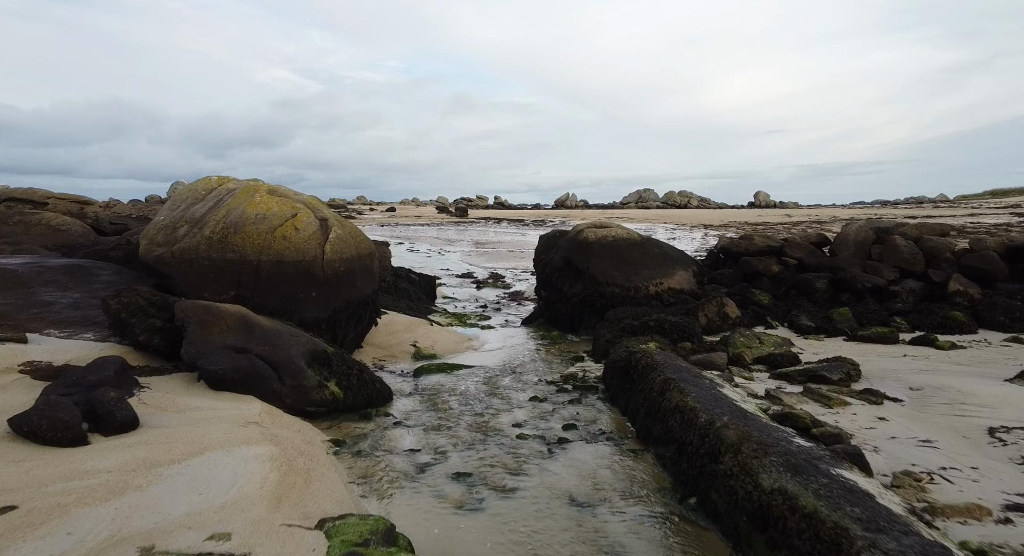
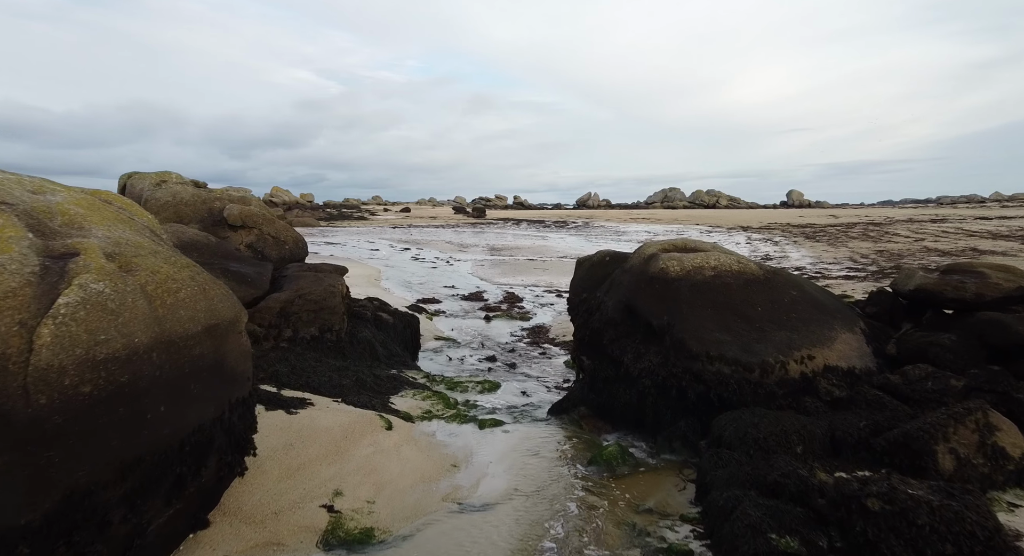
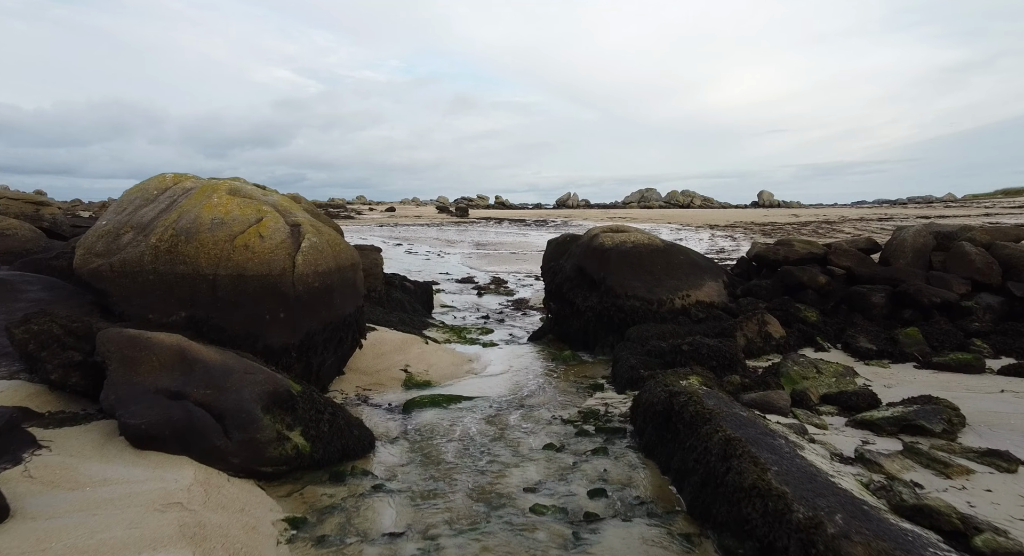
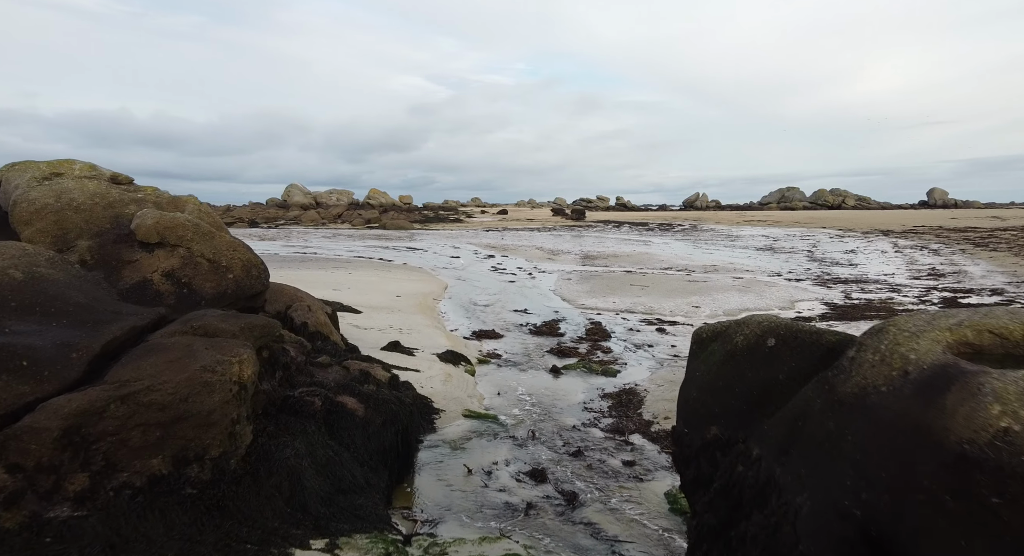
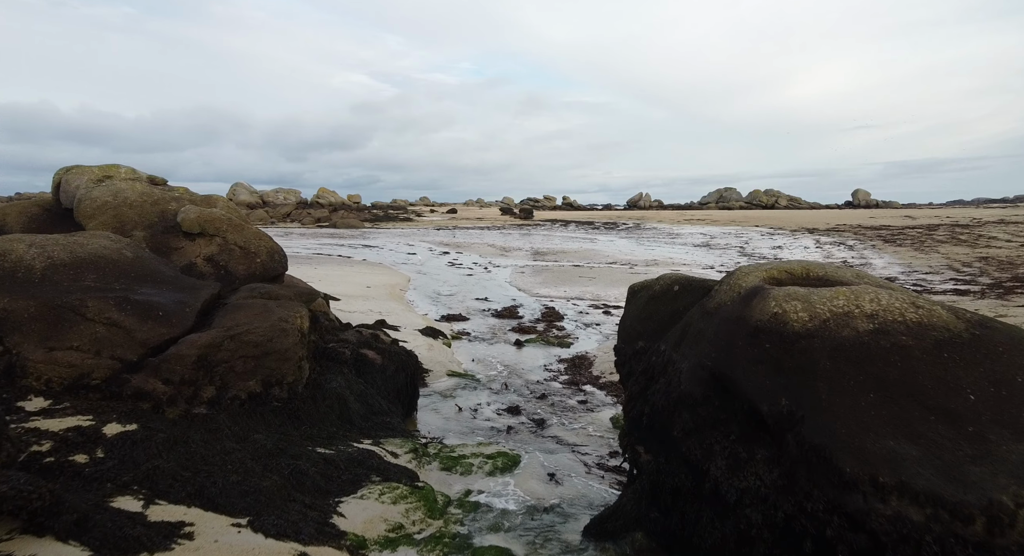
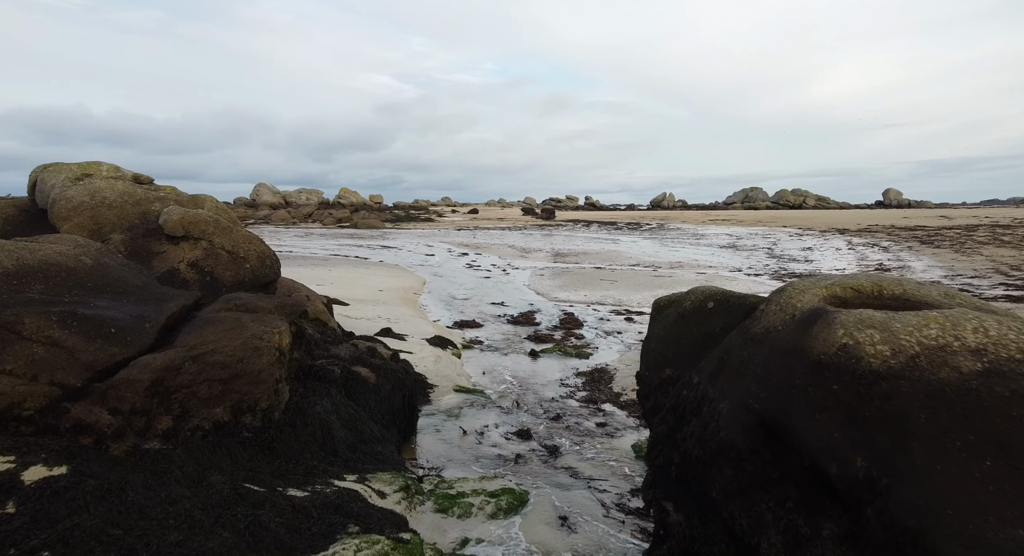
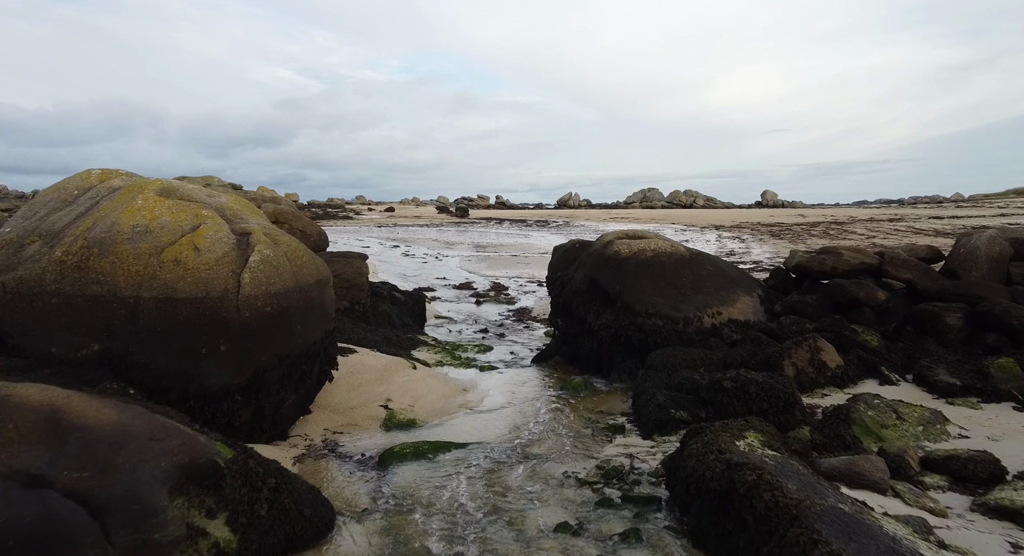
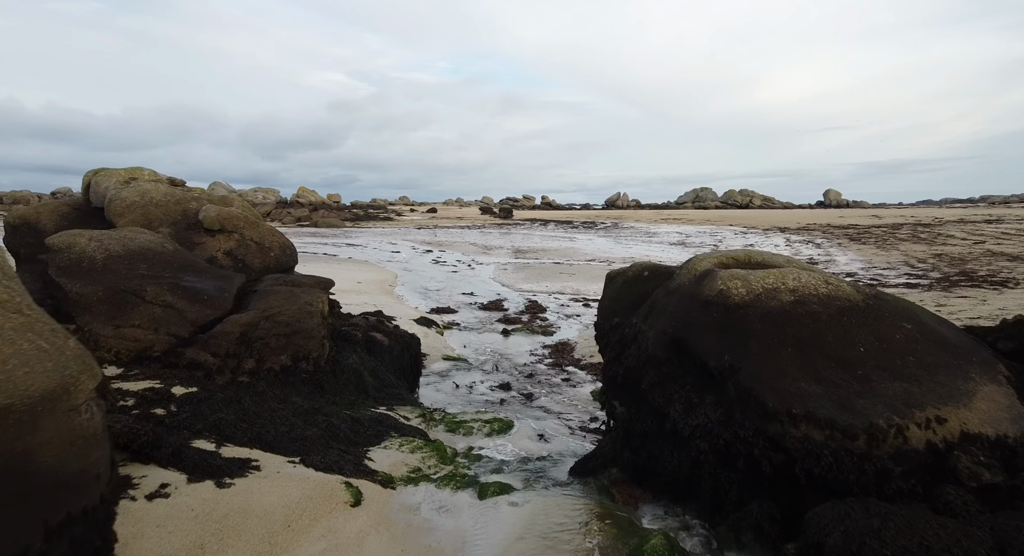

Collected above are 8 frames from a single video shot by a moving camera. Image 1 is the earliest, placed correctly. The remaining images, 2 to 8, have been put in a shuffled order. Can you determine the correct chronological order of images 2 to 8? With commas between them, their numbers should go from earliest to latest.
3, 7, 2, 8, 5, 6, 4
